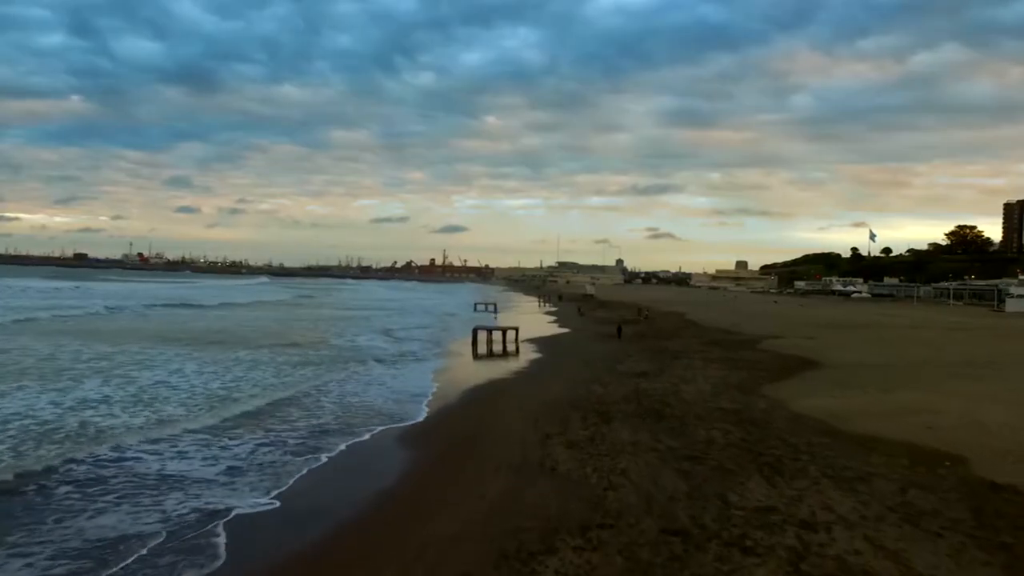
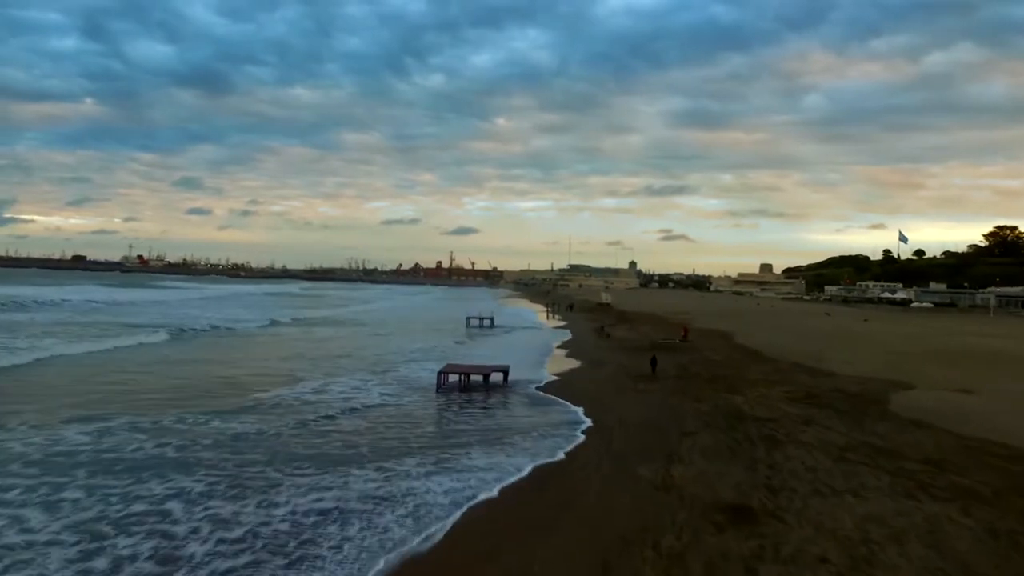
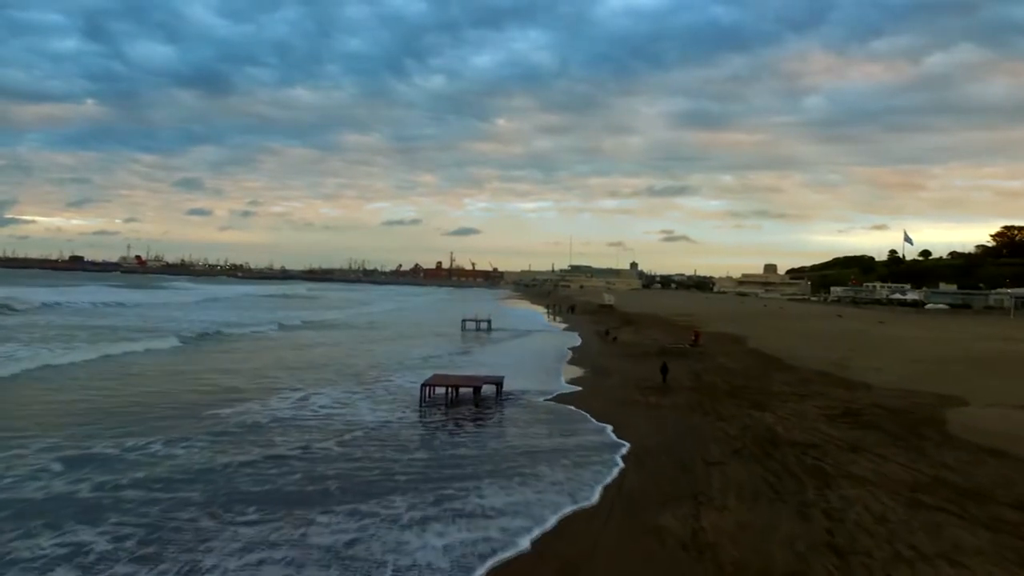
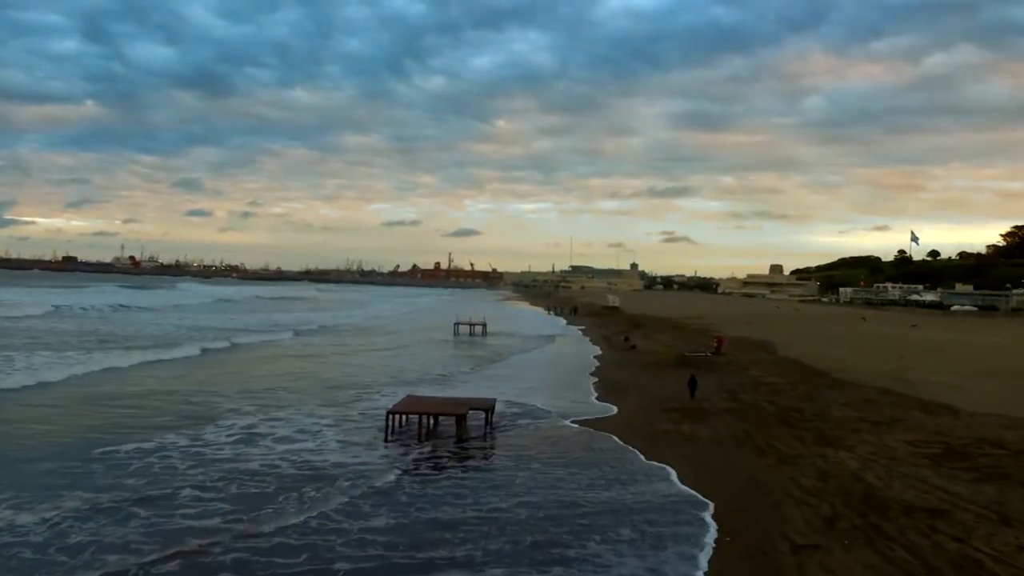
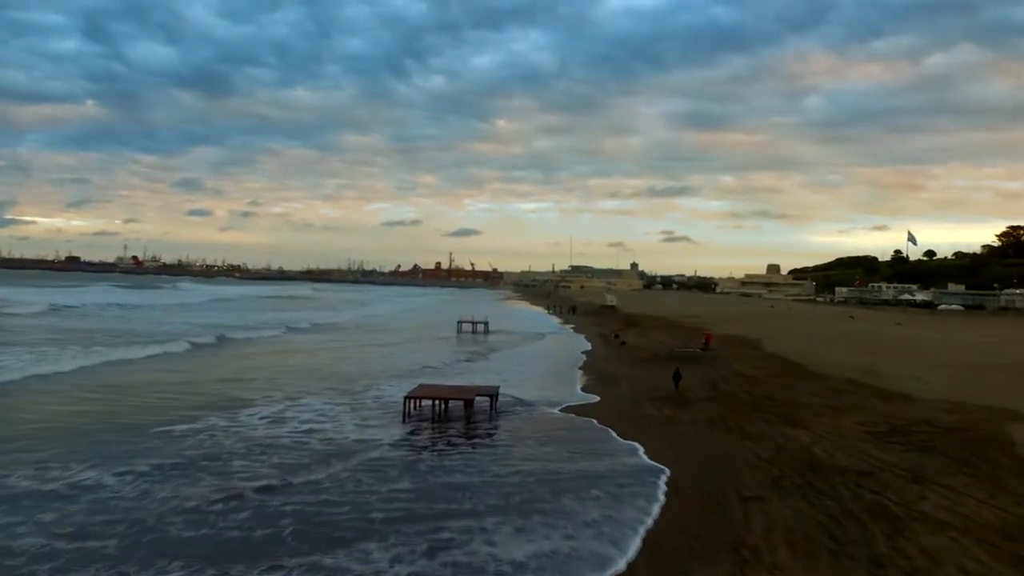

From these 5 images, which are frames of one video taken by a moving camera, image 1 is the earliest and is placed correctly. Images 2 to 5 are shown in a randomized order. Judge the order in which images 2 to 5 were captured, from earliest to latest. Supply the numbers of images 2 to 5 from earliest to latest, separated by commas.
2, 3, 5, 4
